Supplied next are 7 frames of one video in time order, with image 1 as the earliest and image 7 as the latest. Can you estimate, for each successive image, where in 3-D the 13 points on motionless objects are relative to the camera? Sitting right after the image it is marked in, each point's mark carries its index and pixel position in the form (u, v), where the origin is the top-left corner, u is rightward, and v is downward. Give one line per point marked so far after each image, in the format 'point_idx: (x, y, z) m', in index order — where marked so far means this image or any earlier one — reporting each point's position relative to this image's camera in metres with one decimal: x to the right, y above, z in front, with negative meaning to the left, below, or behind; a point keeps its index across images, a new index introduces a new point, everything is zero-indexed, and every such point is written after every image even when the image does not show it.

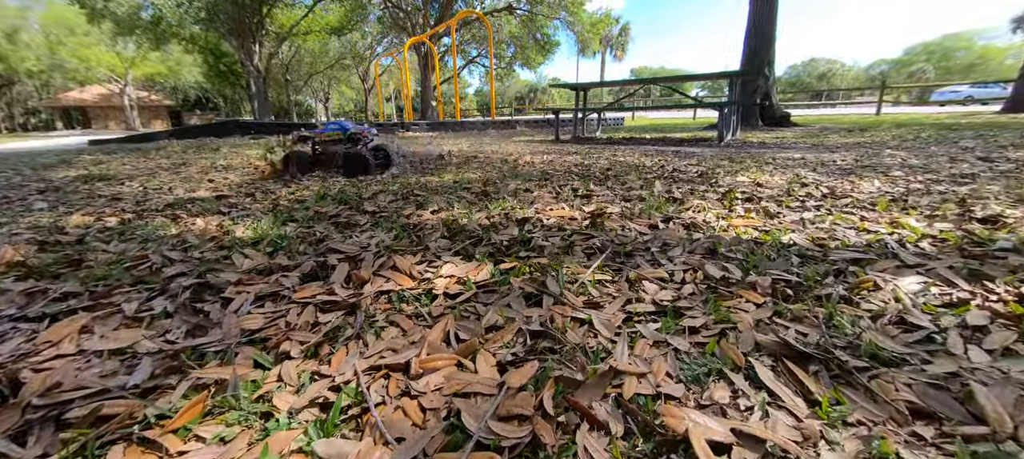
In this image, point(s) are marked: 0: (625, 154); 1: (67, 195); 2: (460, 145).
0: (+1.5, +1.0, +5.3) m
1: (-3.3, +0.3, +2.9) m
2: (-1.0, +1.4, +6.7) m
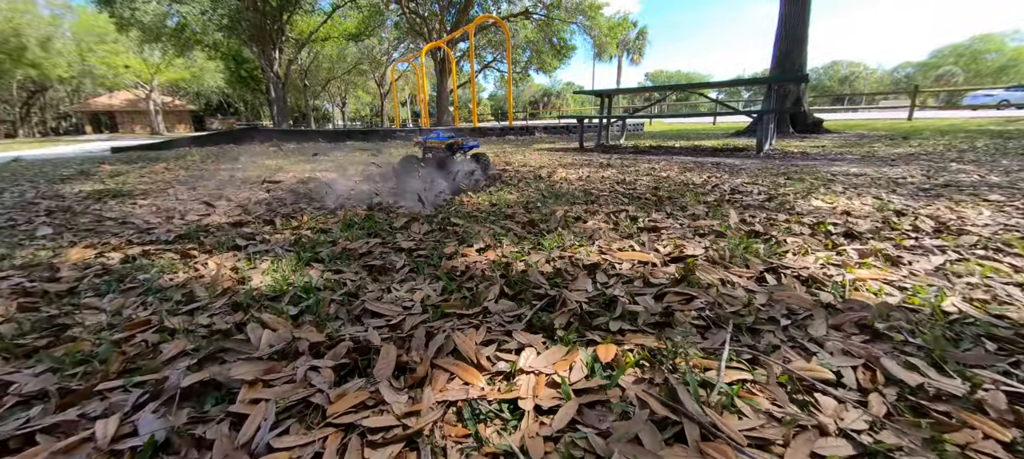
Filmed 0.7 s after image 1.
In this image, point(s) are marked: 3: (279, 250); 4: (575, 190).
0: (+1.9, +0.8, +5.0) m
1: (-3.0, +0.1, +2.7) m
2: (-0.6, +1.2, +6.4) m
3: (-1.1, -0.1, +1.8) m
4: (+0.5, +0.3, +3.2) m
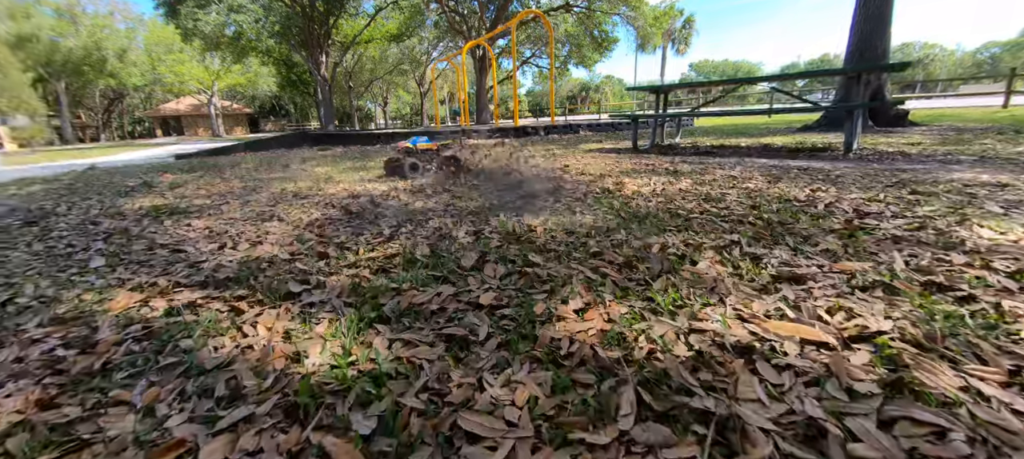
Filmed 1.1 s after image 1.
0: (+2.6, +0.6, +4.4) m
1: (-2.5, -0.1, +2.6) m
2: (+0.3, +1.0, +6.0) m
3: (-0.7, -0.3, +1.5) m
4: (+1.0, +0.1, +2.8) m
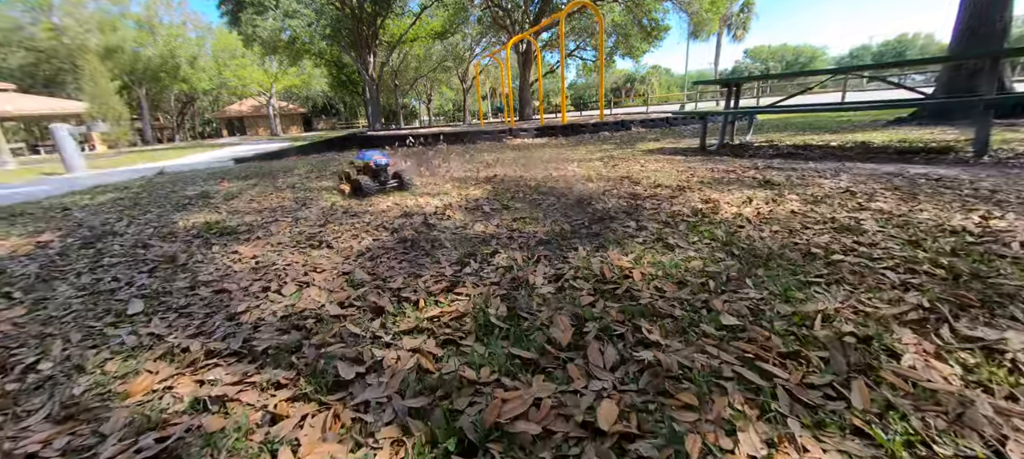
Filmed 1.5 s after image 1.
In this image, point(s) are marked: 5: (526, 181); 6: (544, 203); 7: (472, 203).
0: (+3.2, +0.4, +3.6) m
1: (-2.0, -0.3, +2.3) m
2: (+1.1, +0.8, +5.5) m
3: (-0.3, -0.5, +1.2) m
4: (+1.5, -0.1, +2.2) m
5: (+0.2, +0.6, +4.8) m
6: (+0.3, +0.3, +3.7) m
7: (-0.4, +0.3, +3.8) m
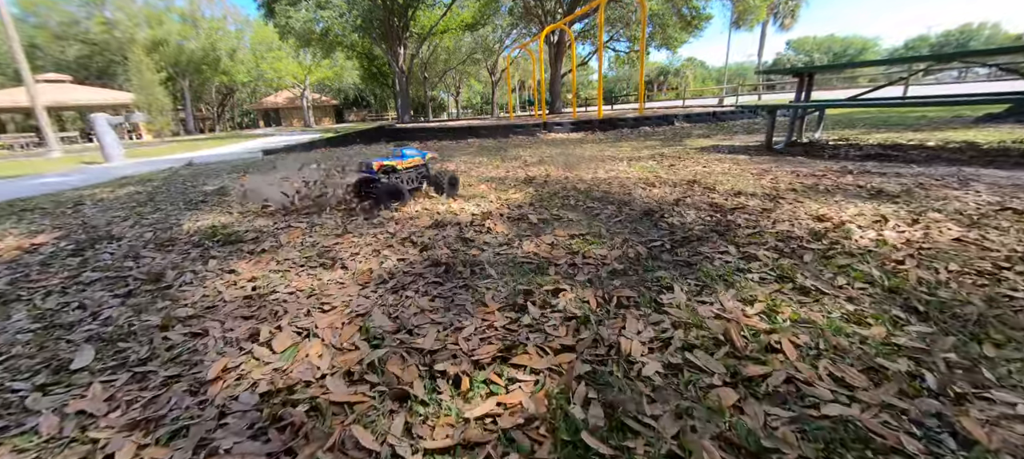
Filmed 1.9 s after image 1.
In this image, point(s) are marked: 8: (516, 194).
0: (+3.6, +0.2, +2.8) m
1: (-1.7, -0.4, +1.8) m
2: (+1.6, +0.7, +4.8) m
3: (-0.1, -0.7, +0.6) m
4: (+1.8, -0.3, +1.5) m
5: (+0.7, +0.5, +4.2) m
6: (+0.7, +0.1, +3.0) m
7: (0.0, +0.1, +3.1) m
8: (0.0, +0.4, +3.8) m
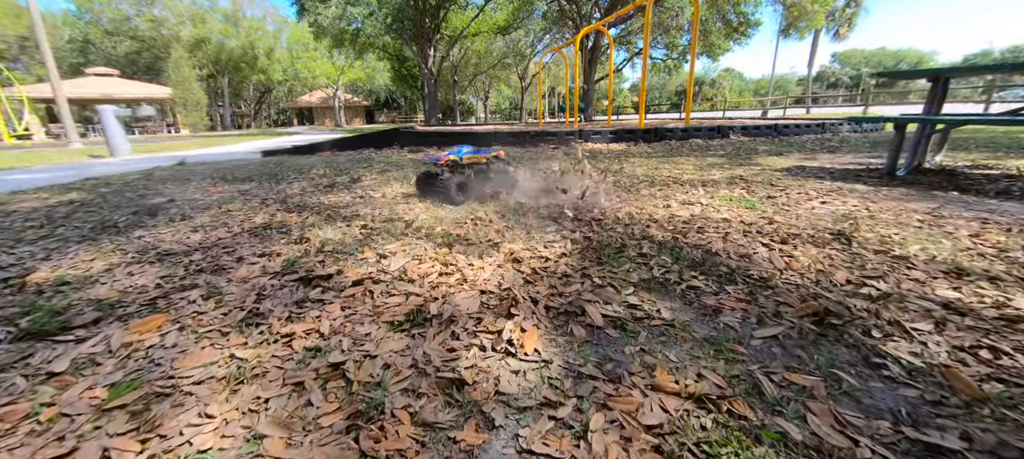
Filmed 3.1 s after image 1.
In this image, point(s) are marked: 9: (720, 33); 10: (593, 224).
0: (+3.8, -0.4, +1.2) m
1: (-1.6, -0.7, +0.6) m
2: (+1.9, +0.2, +3.3) m
3: (-0.1, -1.0, -0.8) m
4: (+1.9, -0.8, 0.0) m
5: (+0.9, 0.0, +2.7) m
6: (+0.9, -0.3, +1.6) m
7: (+0.2, -0.3, +1.8) m
8: (+0.3, -0.1, +2.4) m
9: (+10.5, +9.7, +18.5) m
10: (+0.6, 0.0, +2.8) m
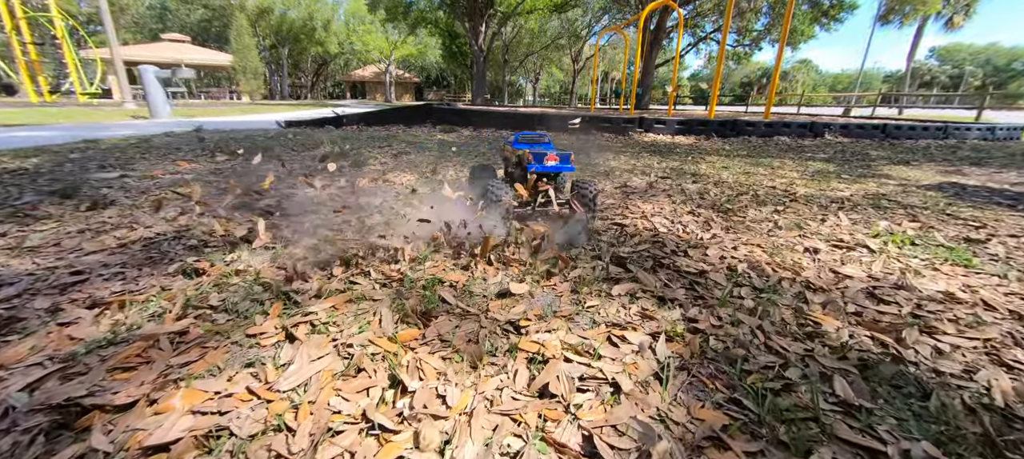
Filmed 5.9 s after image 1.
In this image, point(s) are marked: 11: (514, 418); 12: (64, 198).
0: (+3.7, -1.0, -0.3) m
1: (-1.7, -0.8, -0.4) m
2: (+2.1, -0.2, +1.9) m
3: (-0.4, -1.4, -1.9) m
4: (+1.7, -1.2, -1.3) m
5: (+1.1, -0.3, +1.5) m
6: (+0.9, -0.7, +0.4) m
7: (+0.2, -0.5, +0.6) m
8: (+0.4, -0.3, +1.2) m
9: (+13.0, +9.1, +15.8) m
10: (+0.7, -0.2, +1.6) m
11: (0.0, -0.4, +0.9) m
12: (-2.9, +0.2, +2.5) m
